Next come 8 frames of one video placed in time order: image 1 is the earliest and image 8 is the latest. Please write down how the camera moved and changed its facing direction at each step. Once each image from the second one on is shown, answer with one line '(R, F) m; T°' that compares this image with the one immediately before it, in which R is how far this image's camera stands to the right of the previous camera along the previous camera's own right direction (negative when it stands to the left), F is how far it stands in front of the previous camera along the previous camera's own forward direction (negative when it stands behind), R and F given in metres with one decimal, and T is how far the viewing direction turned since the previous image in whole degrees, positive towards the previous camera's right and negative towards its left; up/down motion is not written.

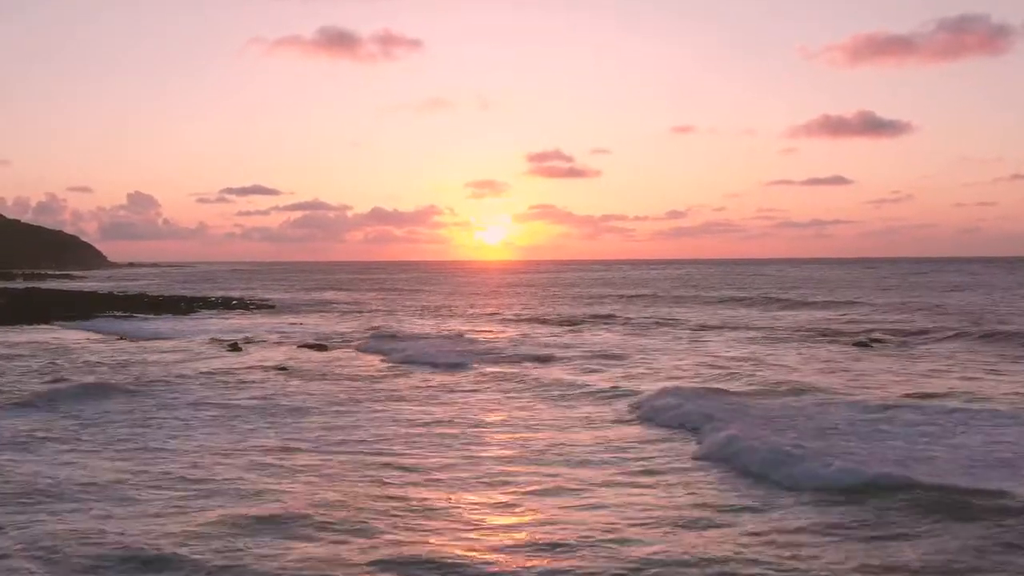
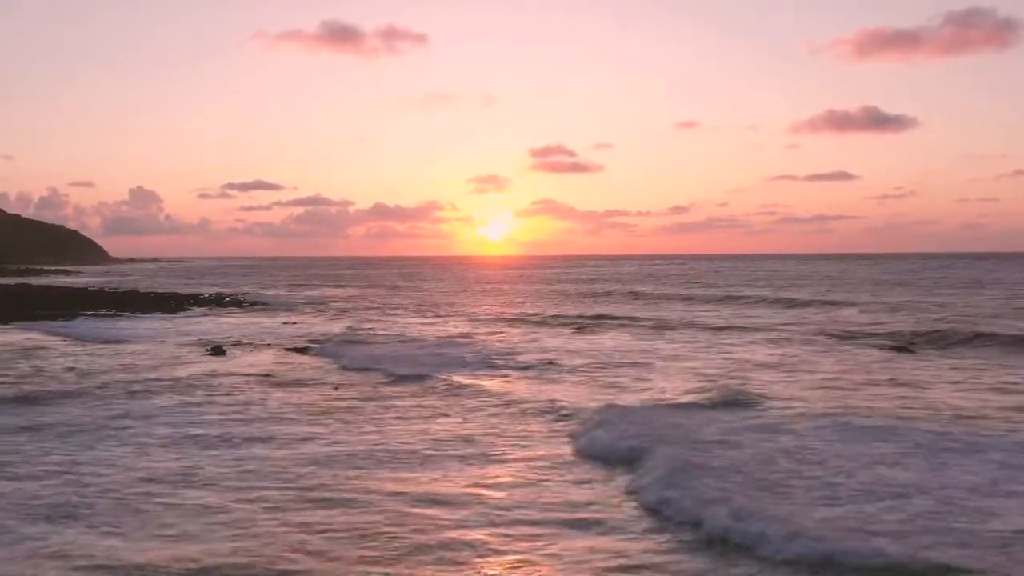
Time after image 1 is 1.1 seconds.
(0.0, +2.2) m; 0°
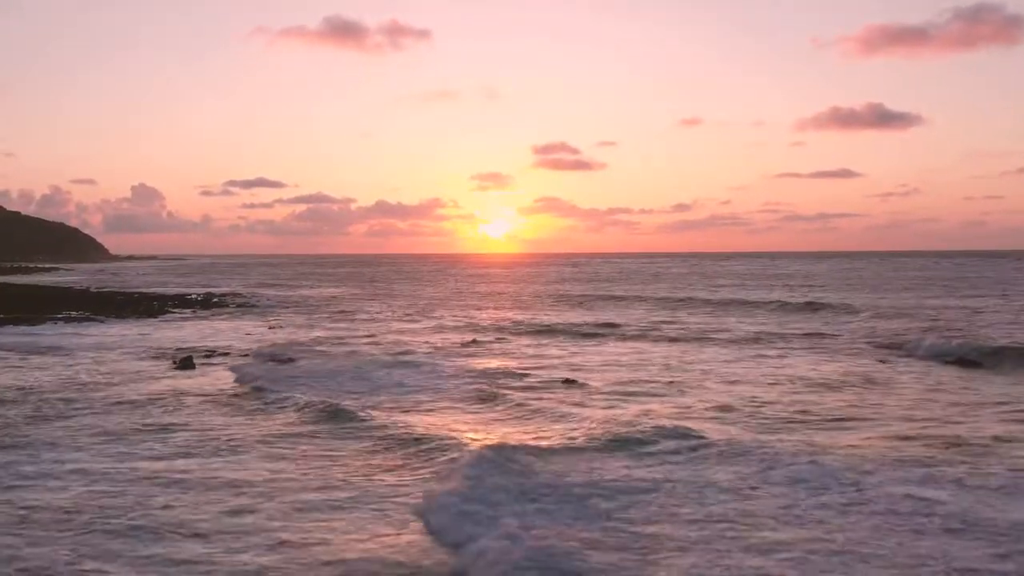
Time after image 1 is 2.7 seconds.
(-0.1, +3.4) m; 0°
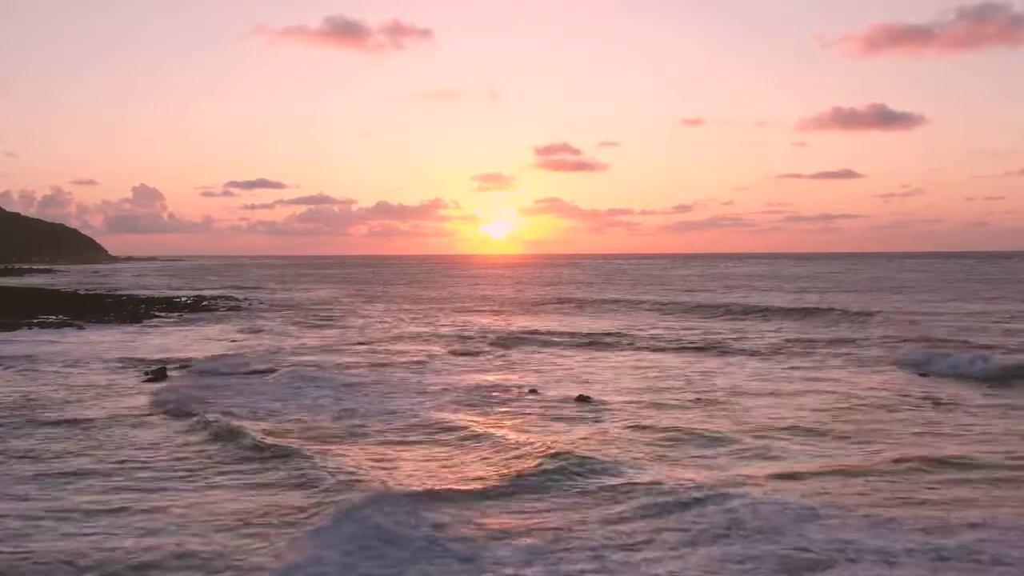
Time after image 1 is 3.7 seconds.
(-0.1, +2.3) m; 0°
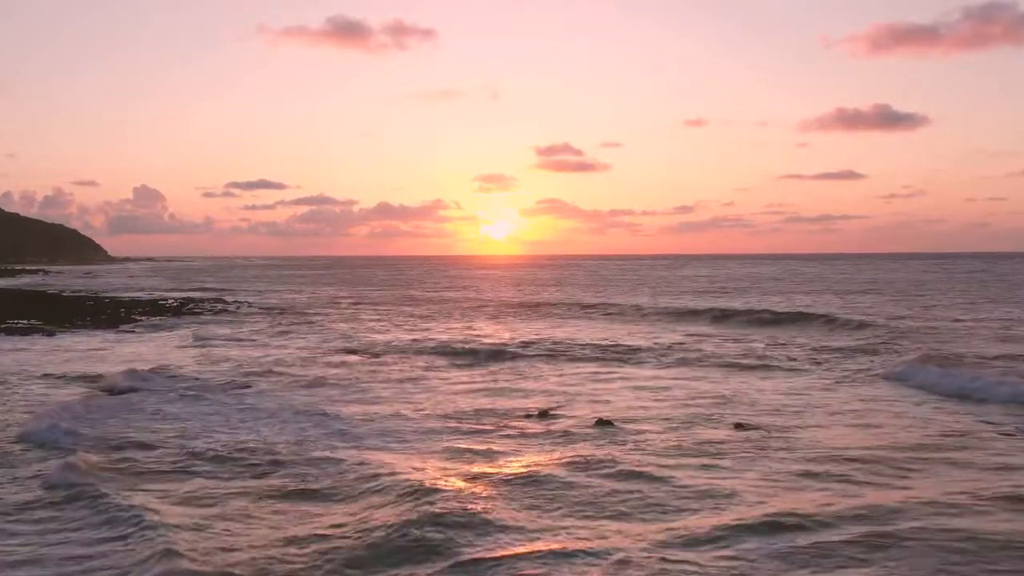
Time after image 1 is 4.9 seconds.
(-0.1, +2.9) m; 0°
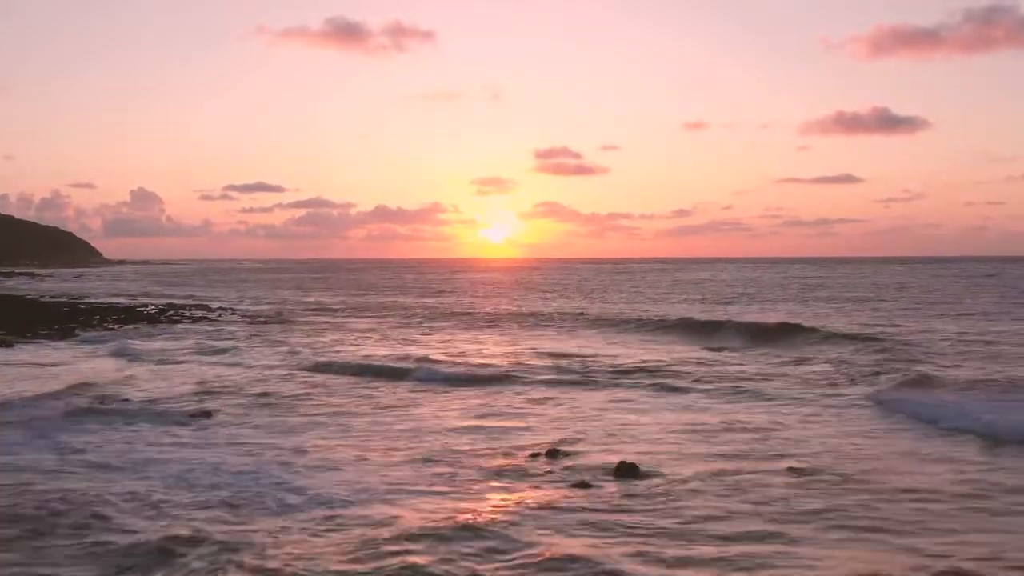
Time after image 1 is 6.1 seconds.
(-0.1, +3.1) m; 0°
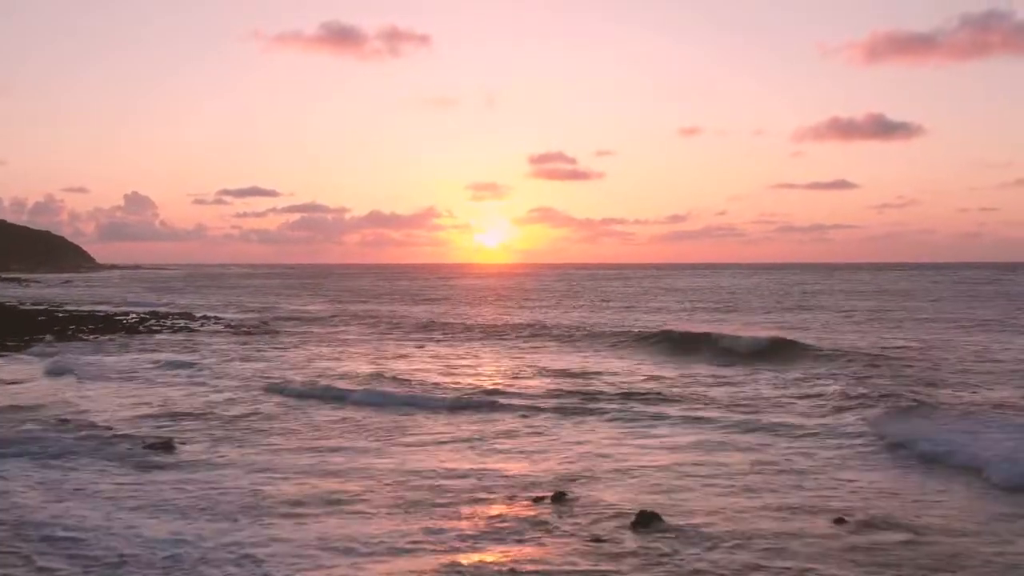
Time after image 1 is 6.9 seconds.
(-0.1, +2.1) m; 0°
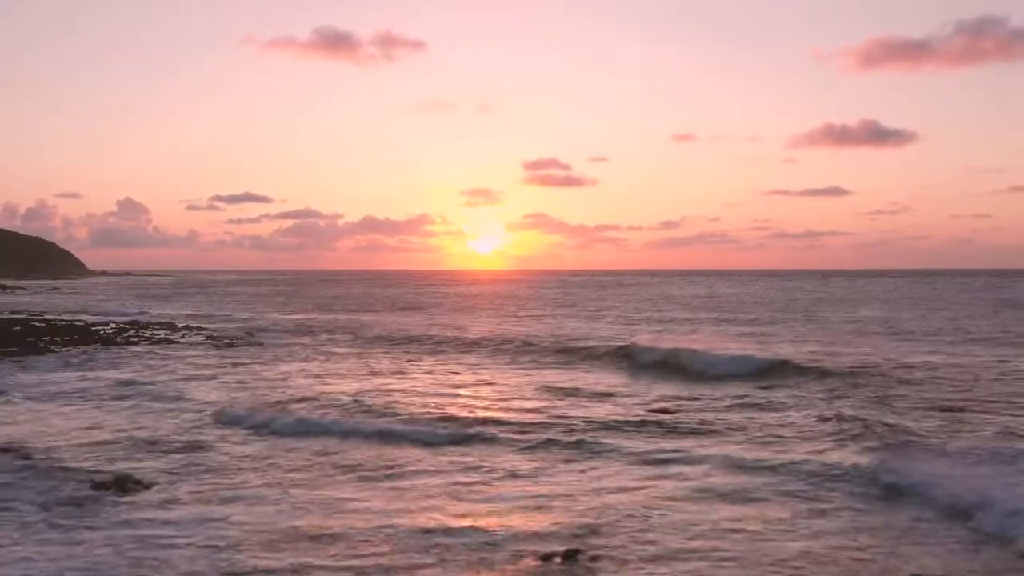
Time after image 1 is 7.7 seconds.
(-0.1, +2.1) m; 0°
